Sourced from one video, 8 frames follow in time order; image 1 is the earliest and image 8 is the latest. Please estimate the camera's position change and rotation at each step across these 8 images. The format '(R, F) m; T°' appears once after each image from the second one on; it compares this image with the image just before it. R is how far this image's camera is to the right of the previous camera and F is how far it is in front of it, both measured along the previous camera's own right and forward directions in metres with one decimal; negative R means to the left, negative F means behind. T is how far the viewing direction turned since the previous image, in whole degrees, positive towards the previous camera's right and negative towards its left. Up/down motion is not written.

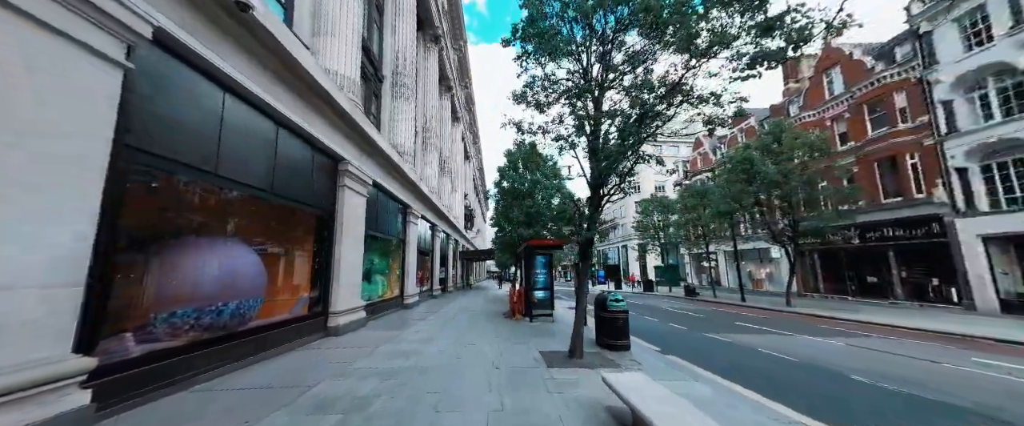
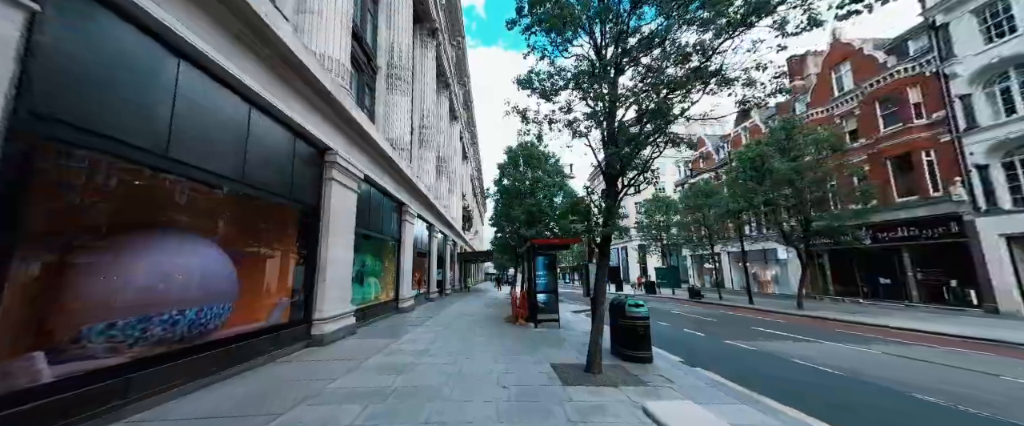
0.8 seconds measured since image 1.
(-0.2, +0.8) m; 0°
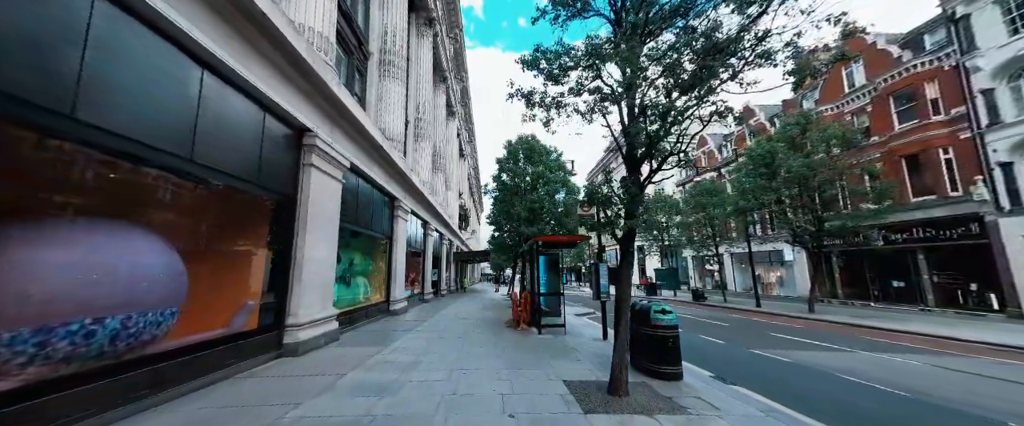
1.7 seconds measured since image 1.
(-0.2, +0.9) m; +1°
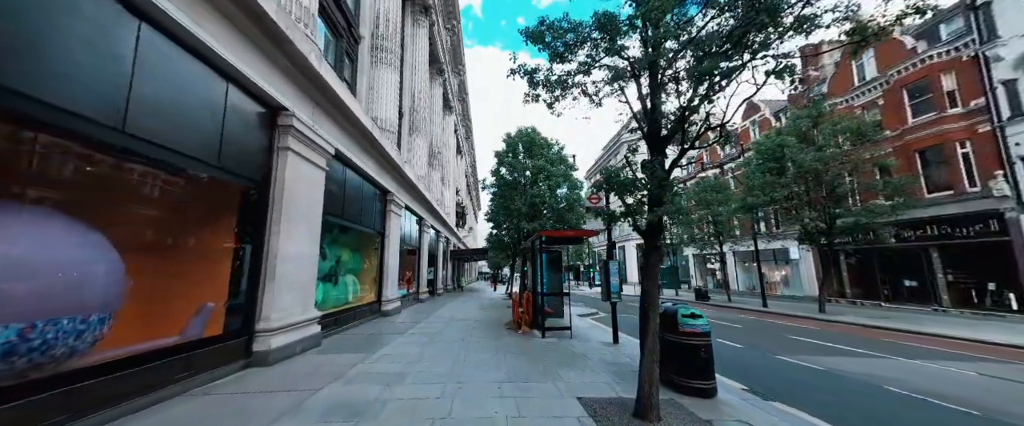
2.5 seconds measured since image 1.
(-0.1, +0.8) m; 0°
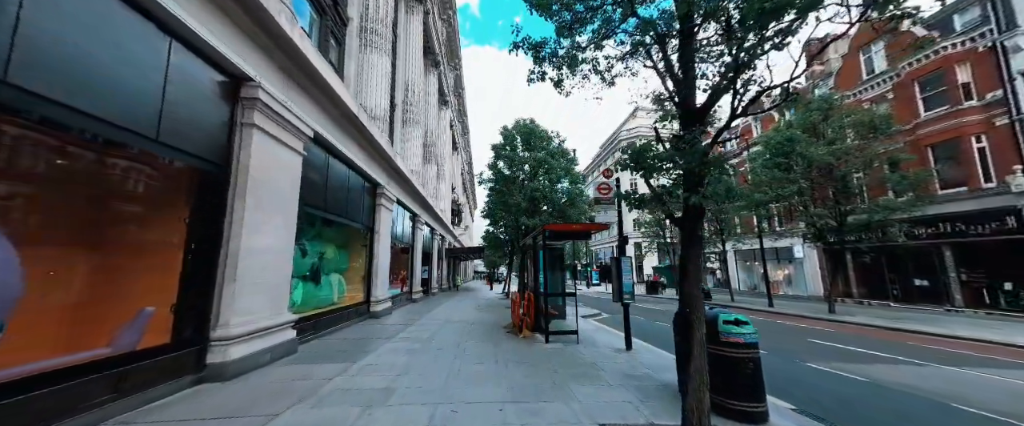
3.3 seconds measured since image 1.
(-0.1, +0.8) m; +1°
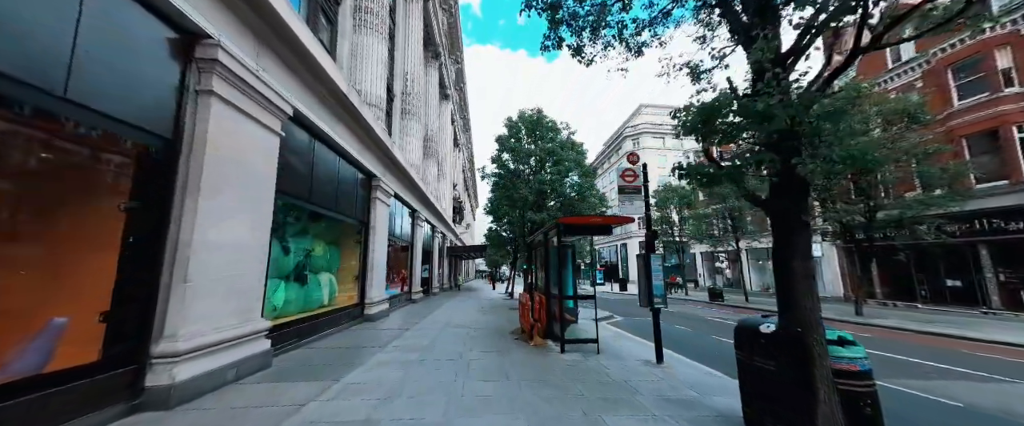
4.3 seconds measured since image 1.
(-0.2, +1.0) m; 0°
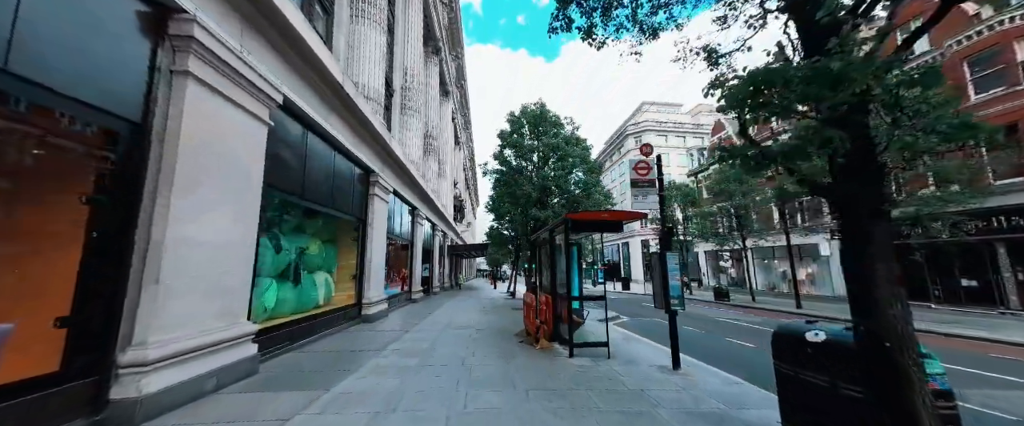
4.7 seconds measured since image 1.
(-0.1, +0.4) m; 0°
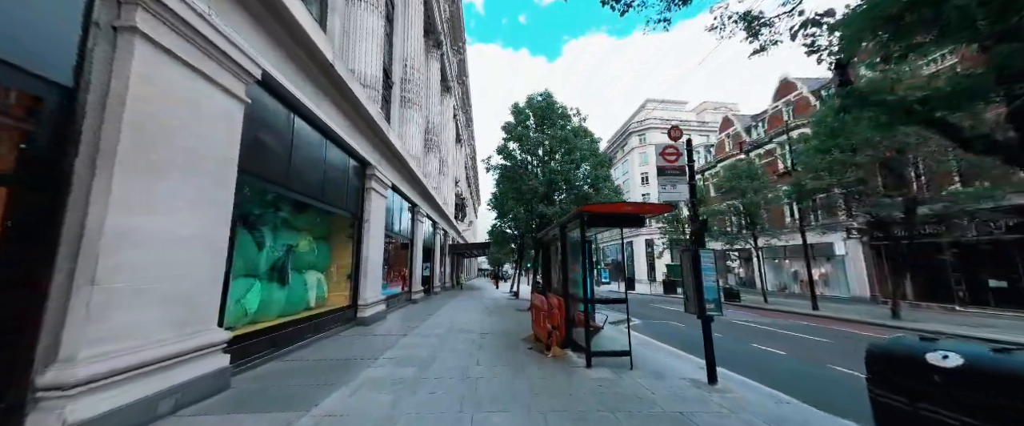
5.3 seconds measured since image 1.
(-0.2, +0.7) m; 0°
